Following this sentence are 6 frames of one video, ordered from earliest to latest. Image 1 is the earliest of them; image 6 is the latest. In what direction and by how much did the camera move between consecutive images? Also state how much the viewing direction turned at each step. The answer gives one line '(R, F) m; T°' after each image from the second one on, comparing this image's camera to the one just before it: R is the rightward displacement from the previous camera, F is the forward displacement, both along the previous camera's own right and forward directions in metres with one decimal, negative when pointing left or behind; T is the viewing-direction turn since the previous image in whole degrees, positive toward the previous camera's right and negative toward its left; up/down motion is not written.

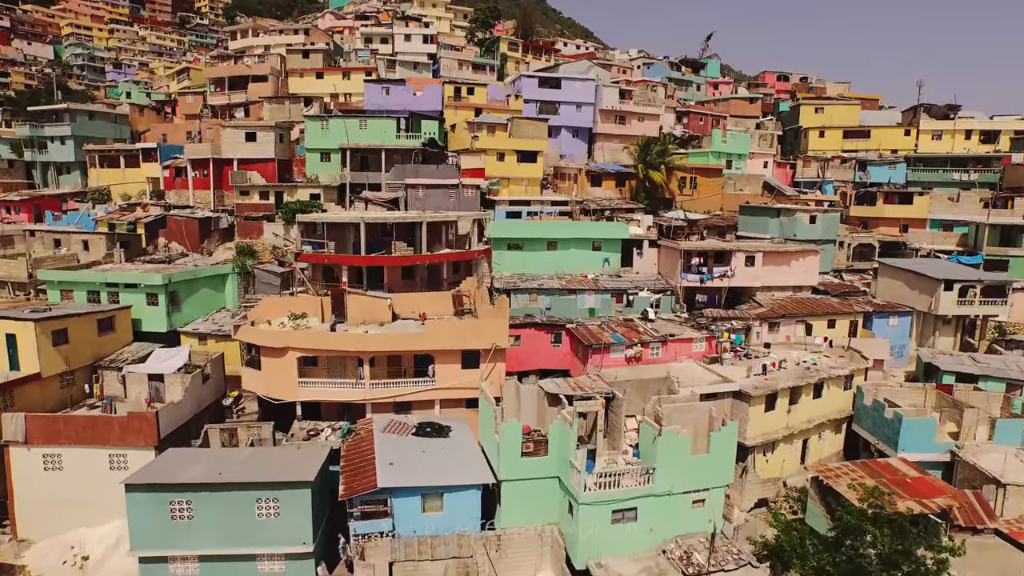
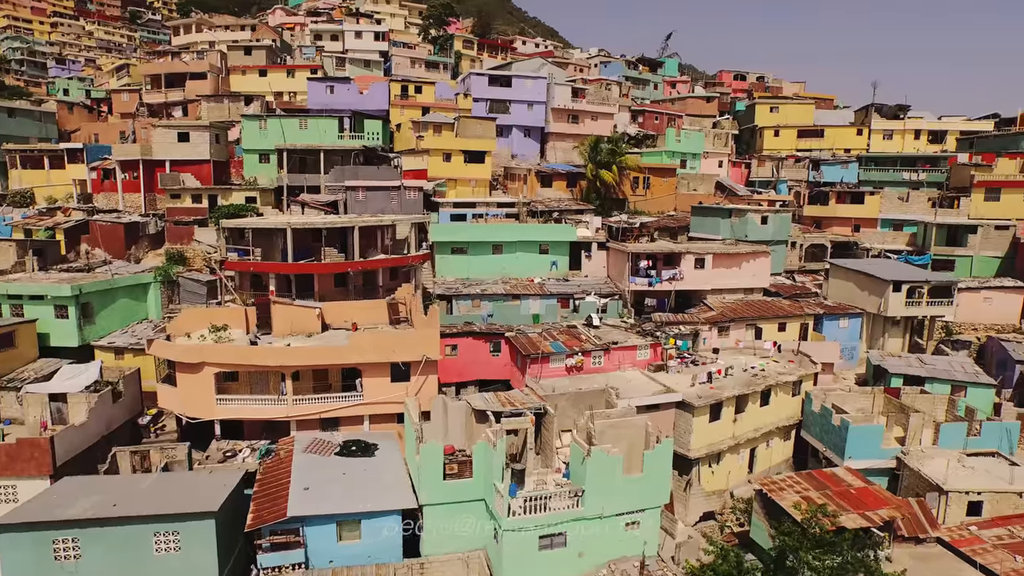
(+1.1, +1.1) m; +2°
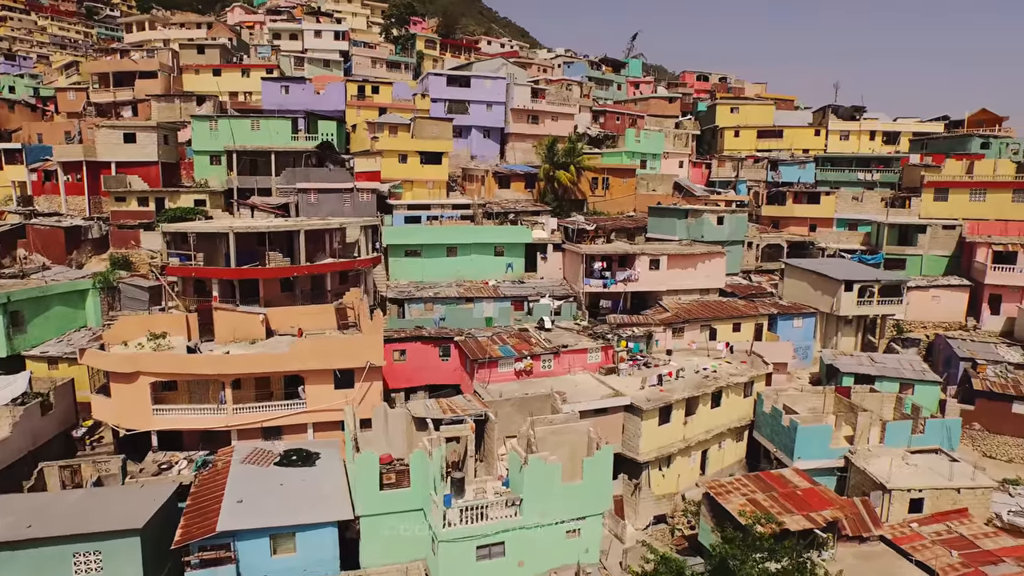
(+0.8, +0.3) m; +2°
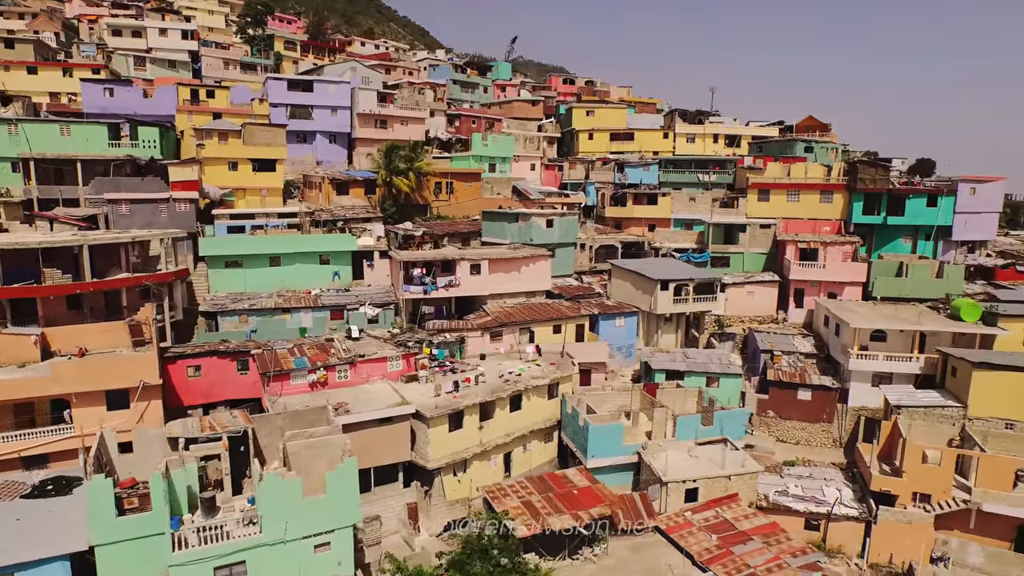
(+3.8, -0.5) m; +7°
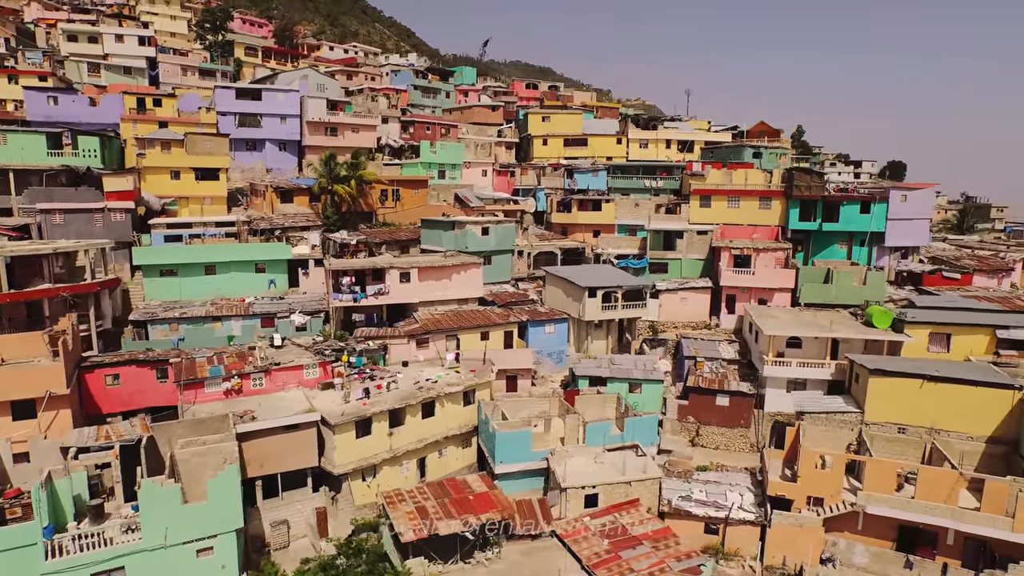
(+2.7, -0.7) m; +1°
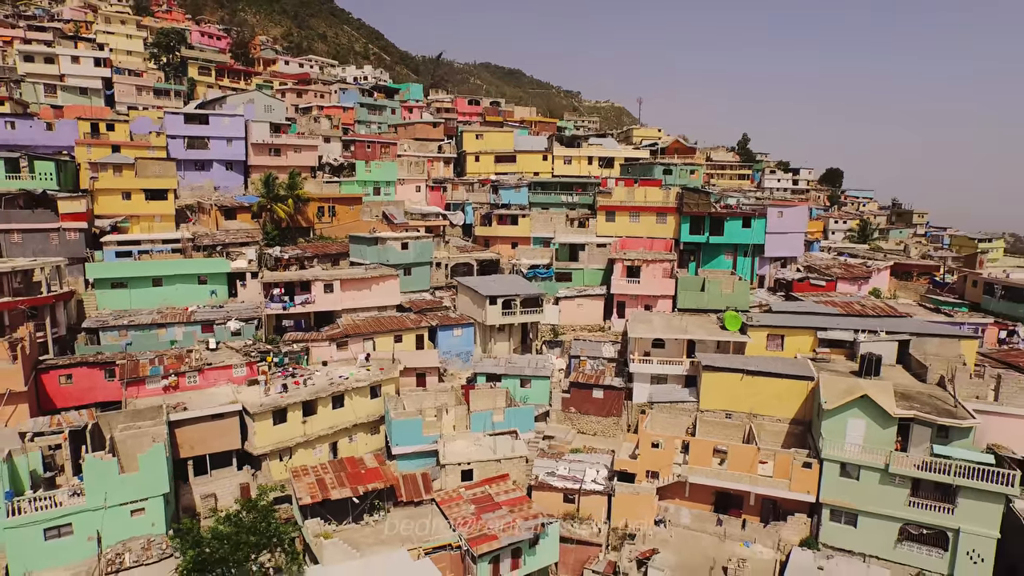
(+3.2, -4.9) m; +2°
